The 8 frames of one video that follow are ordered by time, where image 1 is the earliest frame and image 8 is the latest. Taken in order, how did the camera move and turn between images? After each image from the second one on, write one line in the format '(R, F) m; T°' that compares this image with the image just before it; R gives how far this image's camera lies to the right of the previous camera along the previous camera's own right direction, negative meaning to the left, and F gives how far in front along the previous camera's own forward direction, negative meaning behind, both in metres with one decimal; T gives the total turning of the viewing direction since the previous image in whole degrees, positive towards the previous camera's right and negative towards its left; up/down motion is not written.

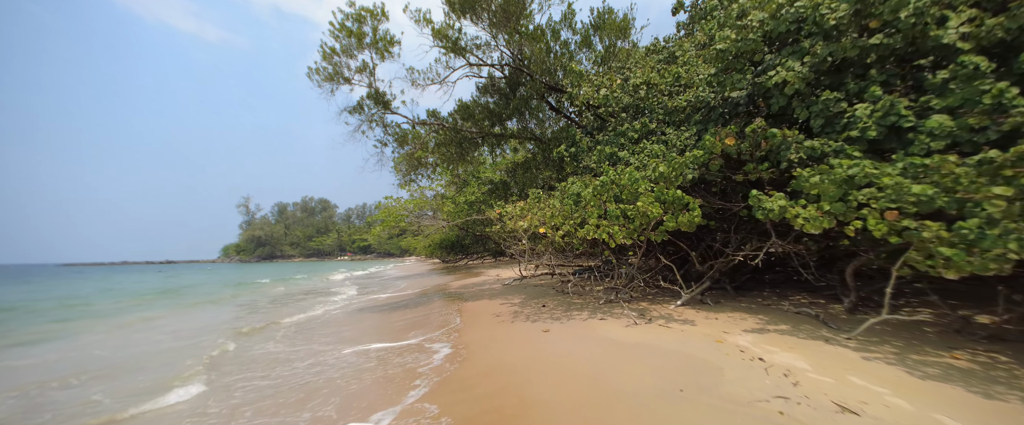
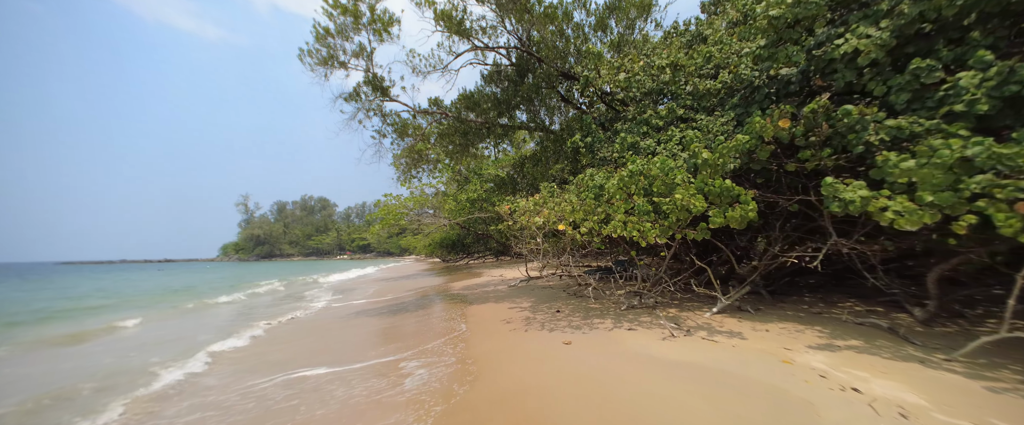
(-0.2, +0.7) m; 0°
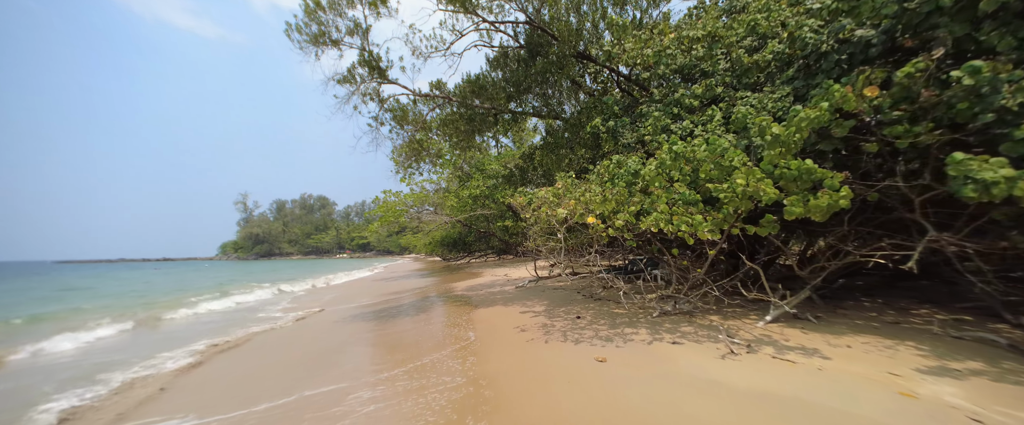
(-0.3, +0.8) m; 0°
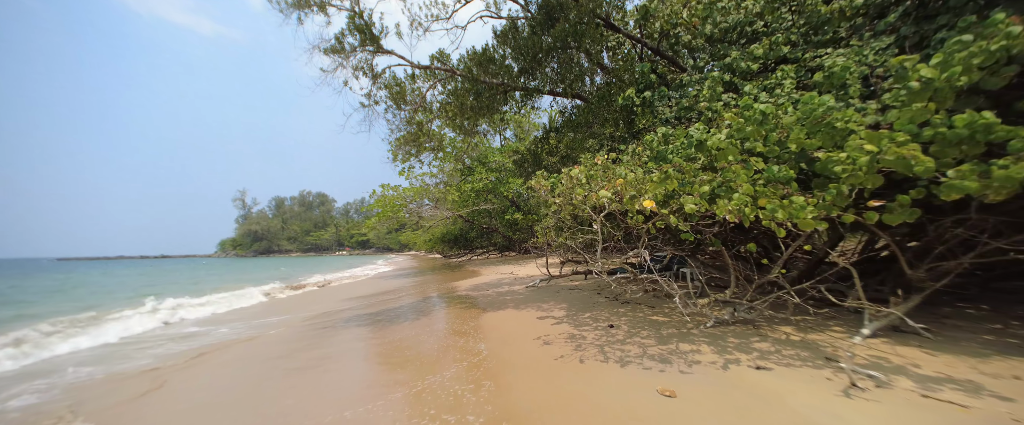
(-0.3, +1.0) m; 0°
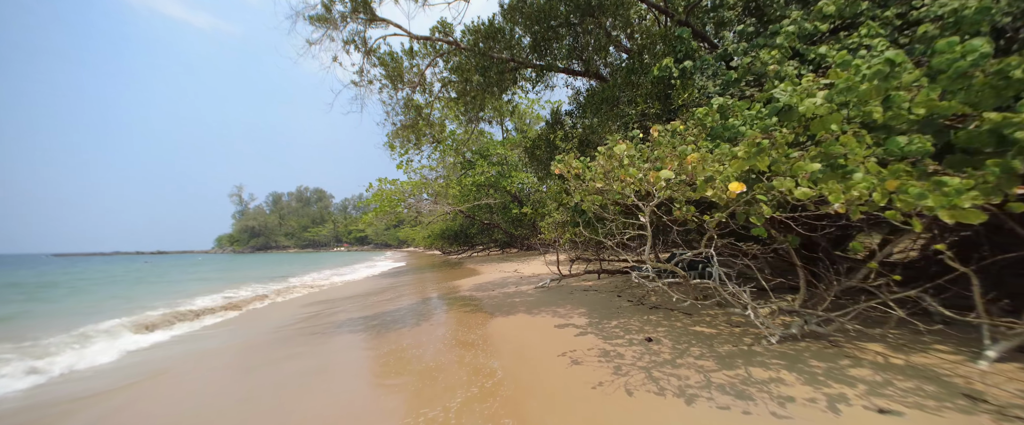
(-0.2, +0.8) m; 0°
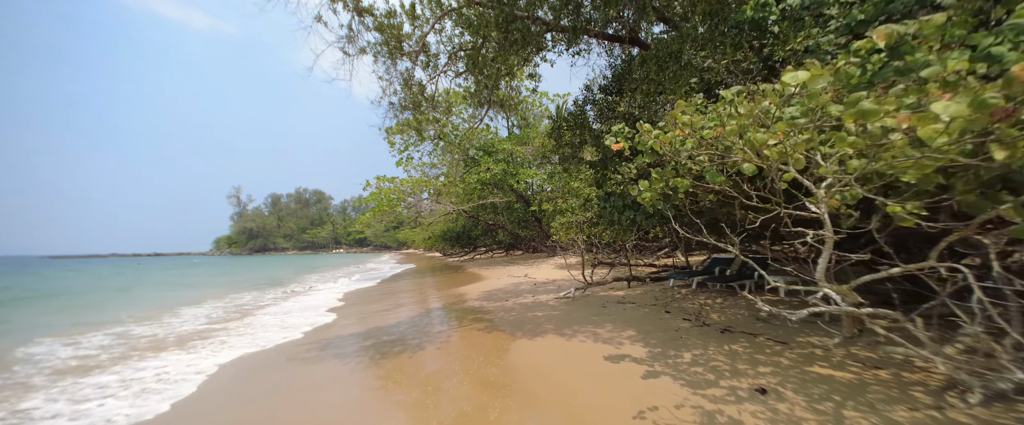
(-0.4, +1.2) m; 0°
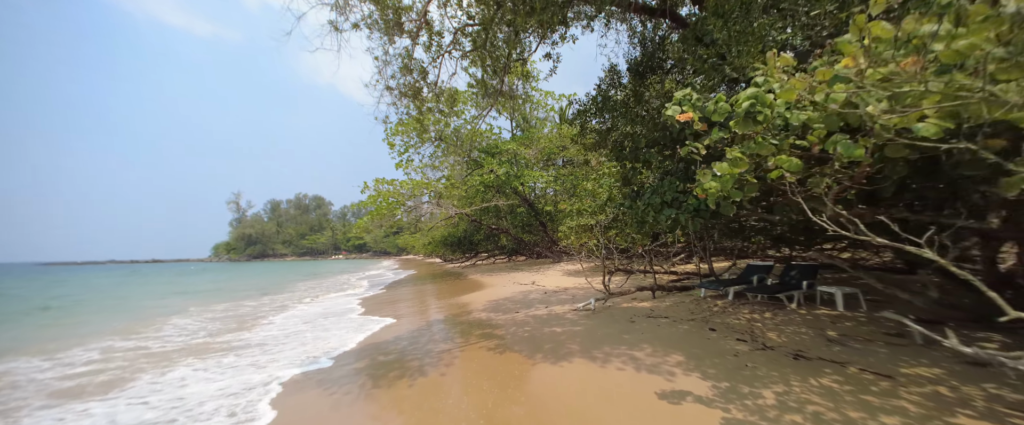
(-0.2, +0.8) m; 0°
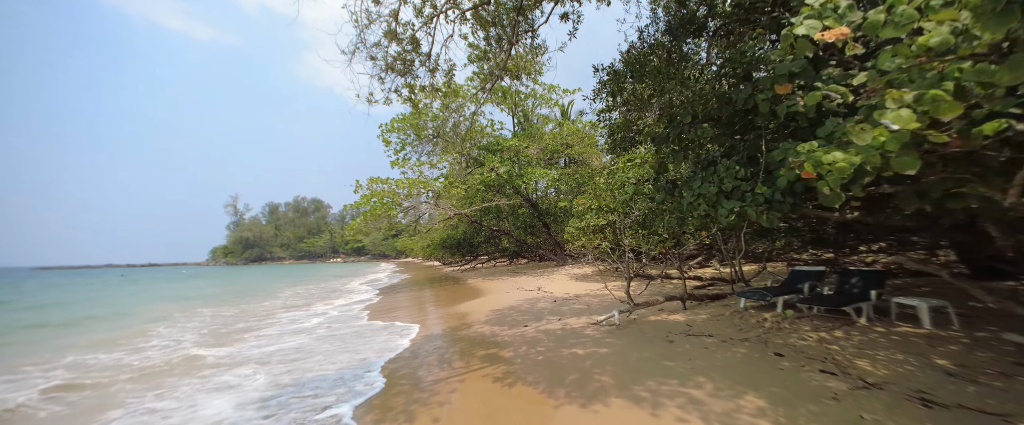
(-0.1, +0.9) m; 0°
